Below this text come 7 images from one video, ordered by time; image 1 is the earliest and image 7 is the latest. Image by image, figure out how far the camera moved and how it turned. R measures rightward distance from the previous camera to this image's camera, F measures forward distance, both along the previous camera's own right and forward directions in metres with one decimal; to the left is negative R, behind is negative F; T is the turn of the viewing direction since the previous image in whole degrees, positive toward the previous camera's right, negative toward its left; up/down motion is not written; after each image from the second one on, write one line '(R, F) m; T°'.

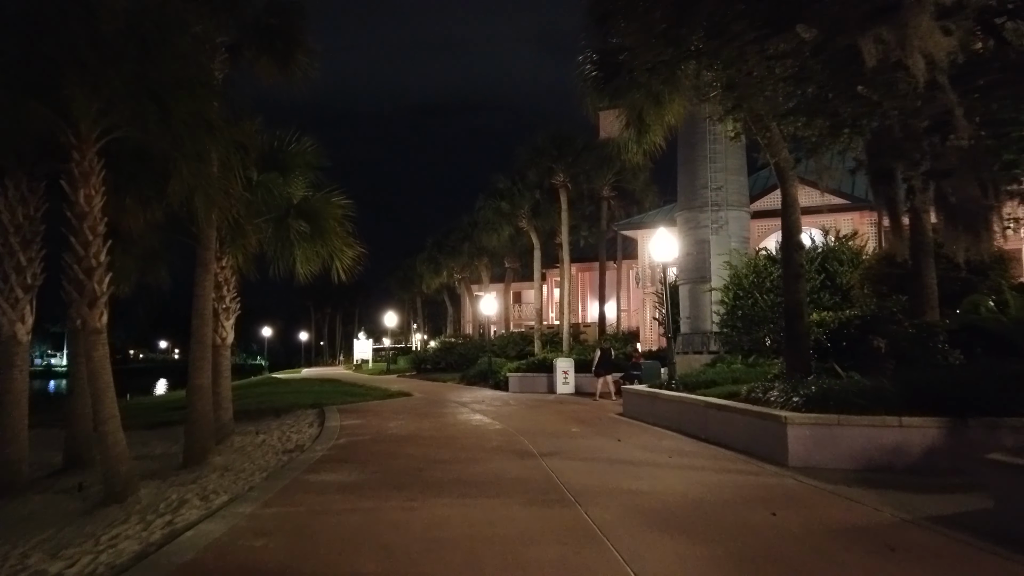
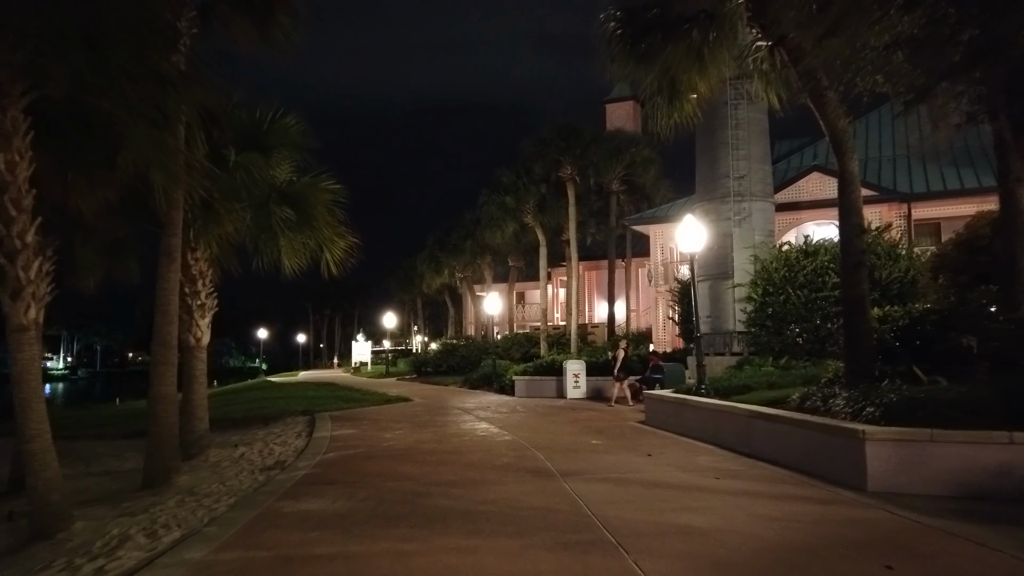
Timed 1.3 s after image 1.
(-0.2, +1.7) m; 0°
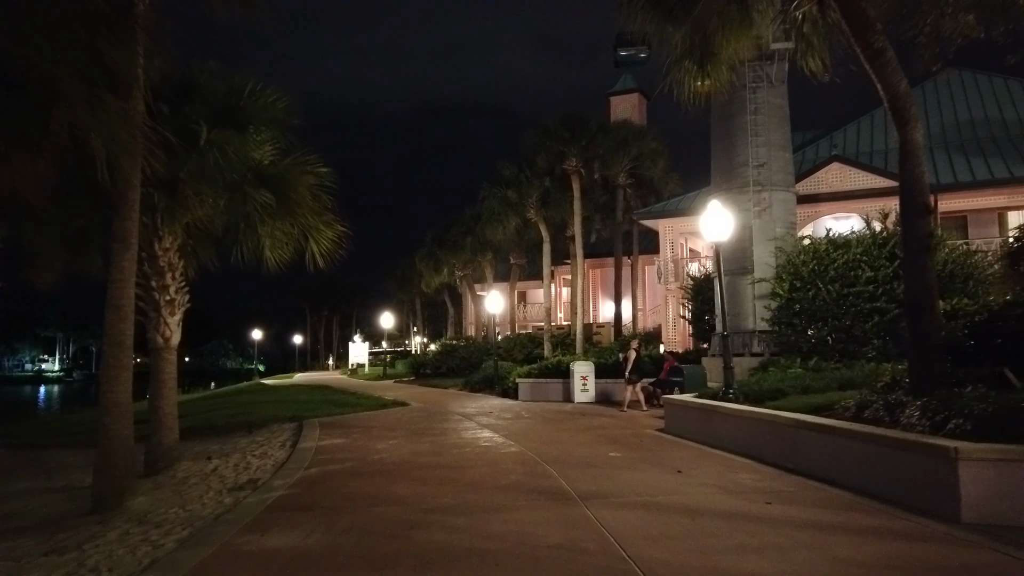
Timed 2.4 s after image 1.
(-0.1, +1.5) m; 0°
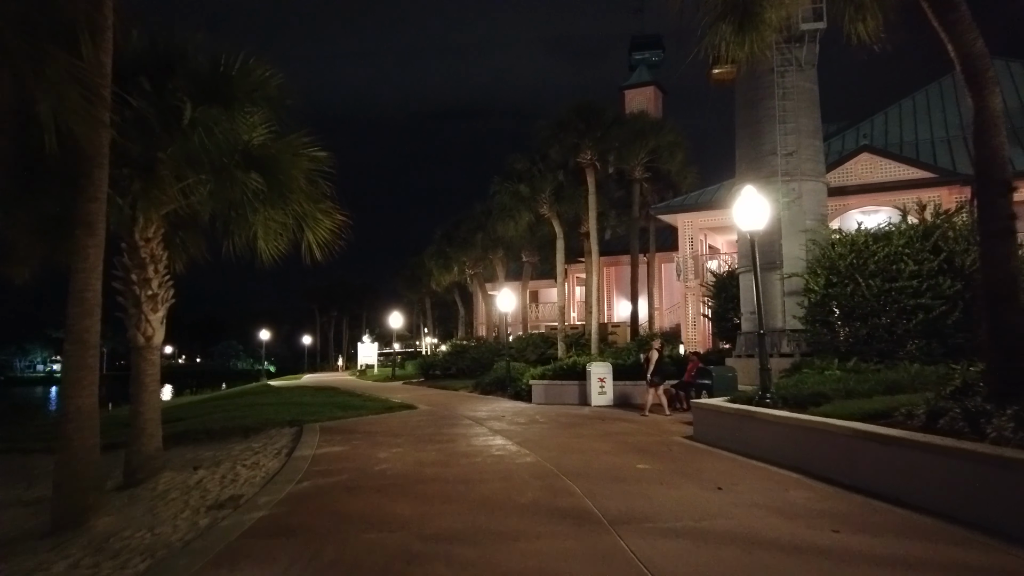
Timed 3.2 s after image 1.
(-0.1, +1.2) m; -1°
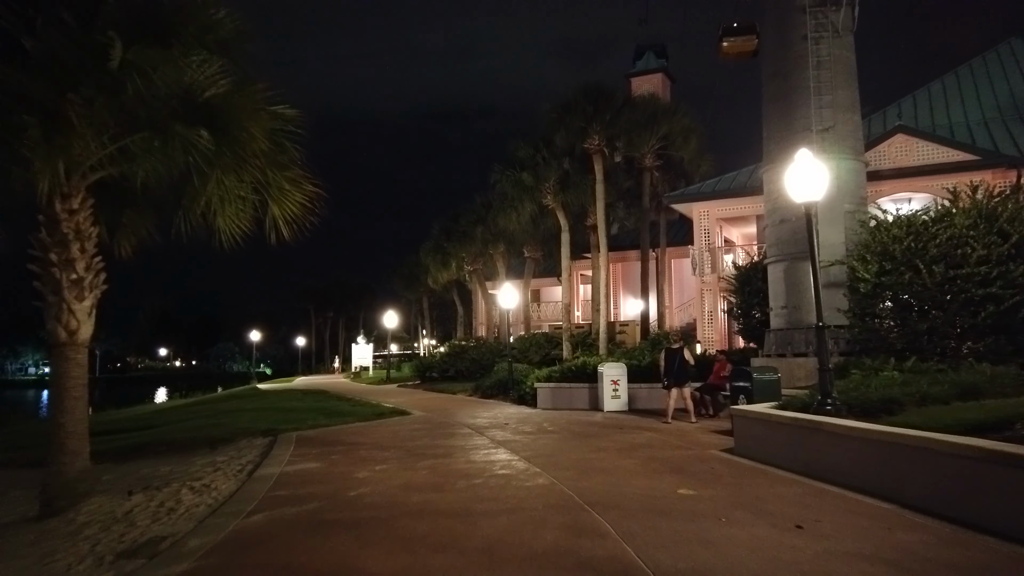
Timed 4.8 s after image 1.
(-0.1, +2.1) m; 0°
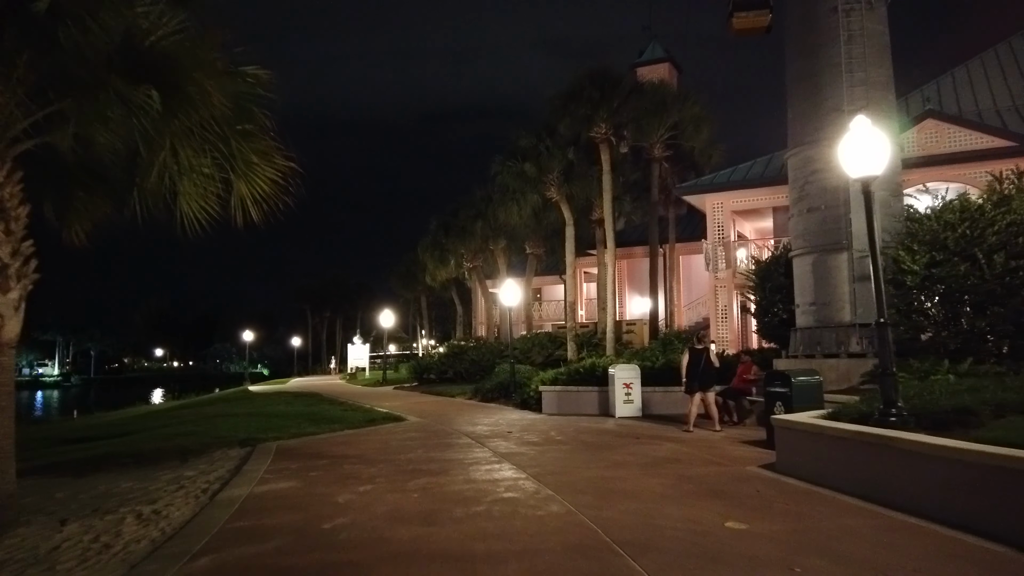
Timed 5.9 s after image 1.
(-0.1, +1.5) m; 0°
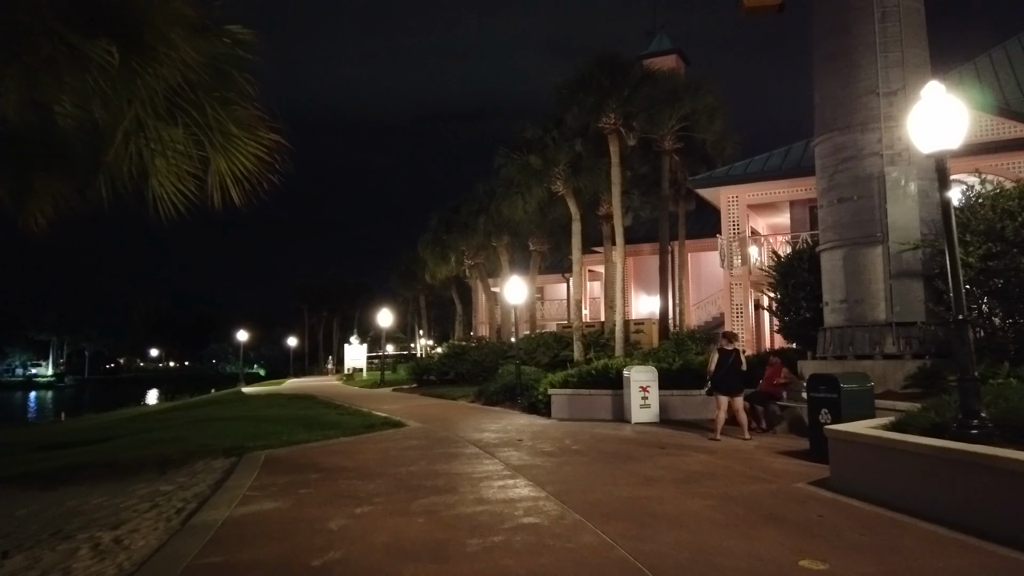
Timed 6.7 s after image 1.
(-0.2, +1.2) m; 0°
